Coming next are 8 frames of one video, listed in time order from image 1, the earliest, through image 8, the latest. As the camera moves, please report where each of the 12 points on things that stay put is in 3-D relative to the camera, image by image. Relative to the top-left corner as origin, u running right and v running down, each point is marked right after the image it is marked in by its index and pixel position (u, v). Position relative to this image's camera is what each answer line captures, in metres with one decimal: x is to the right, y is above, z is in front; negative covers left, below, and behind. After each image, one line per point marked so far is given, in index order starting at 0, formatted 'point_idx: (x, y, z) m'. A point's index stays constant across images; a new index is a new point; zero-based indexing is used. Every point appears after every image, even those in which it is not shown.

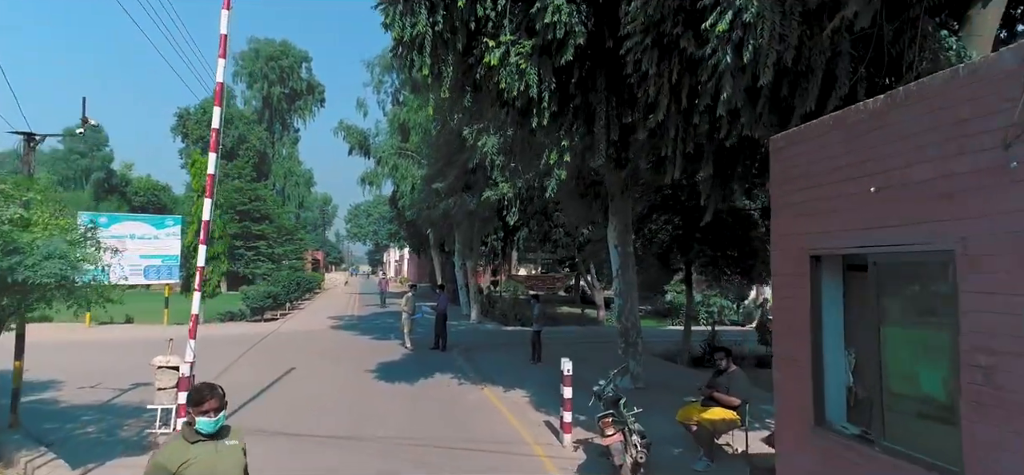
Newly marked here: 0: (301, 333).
0: (-6.7, -3.1, +17.0) m
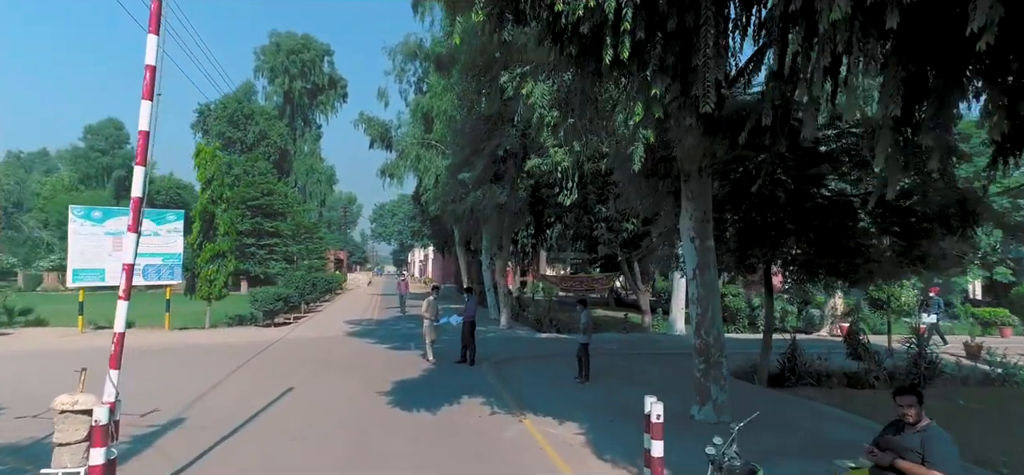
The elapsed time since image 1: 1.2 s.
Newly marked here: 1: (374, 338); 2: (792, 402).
0: (-5.7, -2.9, +15.3) m
1: (-3.9, -2.9, +15.3) m
2: (+4.6, -2.7, +8.8) m
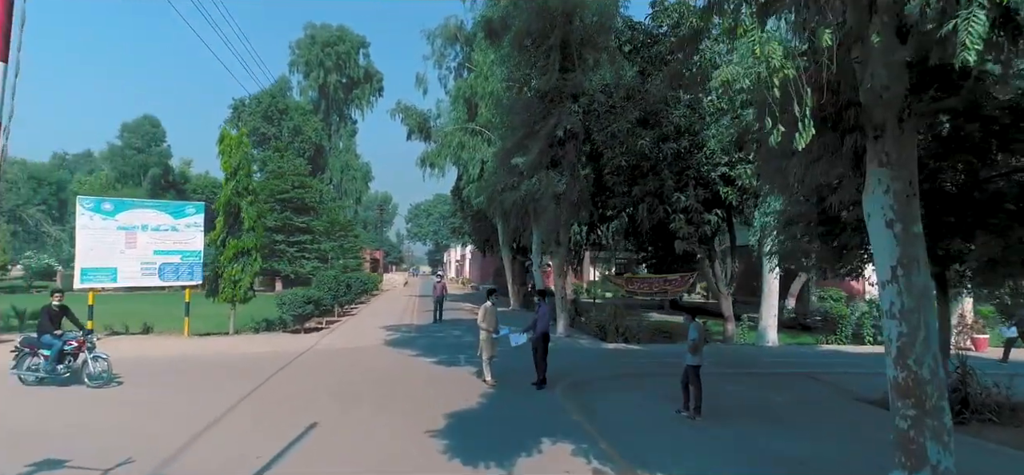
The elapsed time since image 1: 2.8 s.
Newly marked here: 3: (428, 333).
0: (-4.1, -2.8, +13.4) m
1: (-2.4, -2.7, +13.3) m
2: (+5.7, -2.5, +6.3) m
3: (-2.4, -2.8, +15.8) m
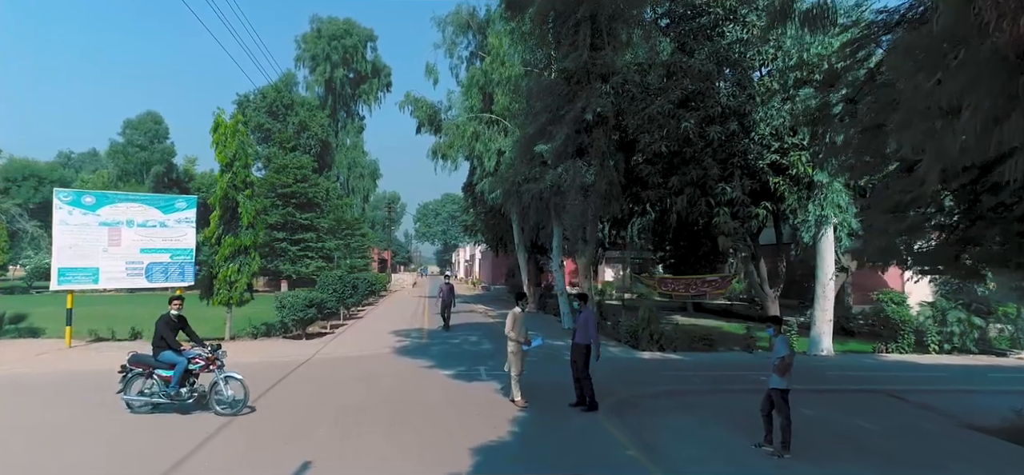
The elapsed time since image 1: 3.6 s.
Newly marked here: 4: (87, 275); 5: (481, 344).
0: (-3.6, -2.7, +12.1) m
1: (-1.8, -2.6, +11.9) m
2: (+6.1, -2.5, +4.8) m
3: (-1.9, -2.7, +14.4) m
4: (-9.8, -0.9, +12.3) m
5: (-0.8, -2.7, +13.5) m
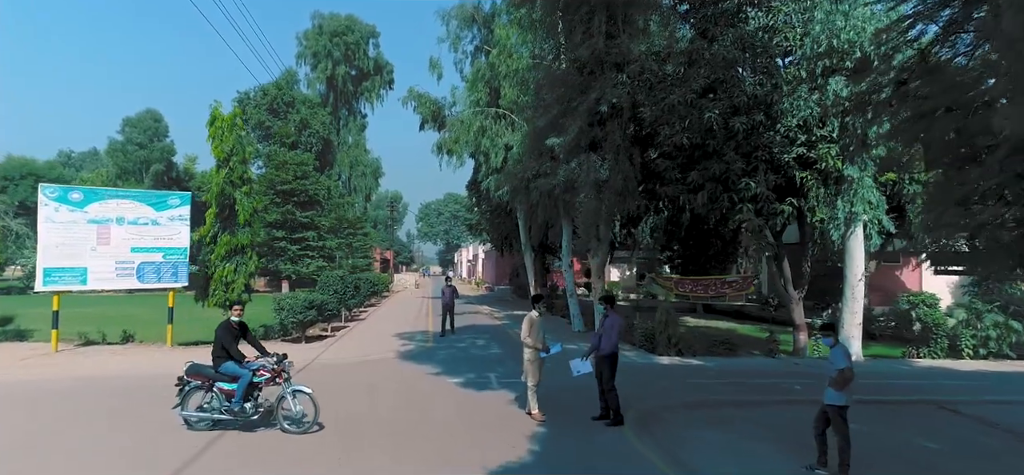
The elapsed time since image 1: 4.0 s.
0: (-3.4, -2.7, +11.4) m
1: (-1.6, -2.6, +11.3) m
2: (+6.3, -2.4, +4.1) m
3: (-1.6, -2.7, +13.8) m
4: (-9.5, -0.8, +11.7) m
5: (-0.5, -2.6, +12.8) m
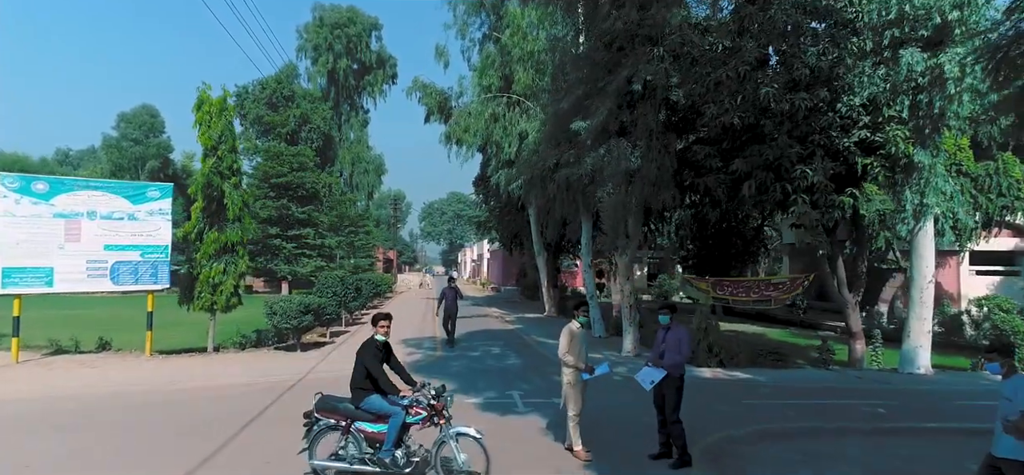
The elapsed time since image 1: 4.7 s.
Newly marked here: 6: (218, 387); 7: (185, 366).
0: (-3.0, -2.6, +10.0) m
1: (-1.2, -2.5, +9.9) m
2: (+6.7, -2.3, +2.7) m
3: (-1.2, -2.6, +12.4) m
4: (-9.1, -0.8, +10.4) m
5: (-0.1, -2.6, +11.5) m
6: (-5.1, -2.7, +9.4) m
7: (-6.6, -2.6, +10.8) m
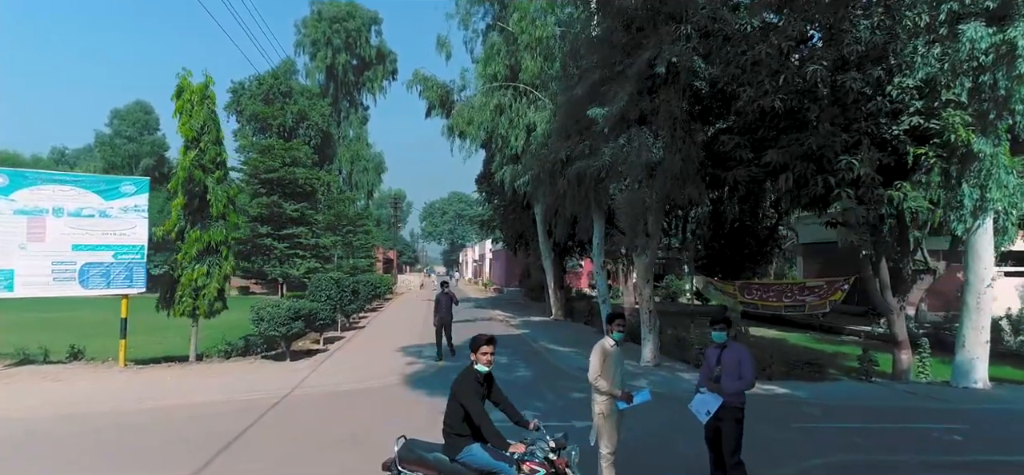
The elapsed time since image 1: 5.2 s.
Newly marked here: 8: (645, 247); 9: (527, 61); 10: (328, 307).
0: (-2.8, -2.6, +9.0) m
1: (-1.0, -2.5, +8.9) m
2: (+6.9, -2.3, +1.6) m
3: (-1.0, -2.6, +11.4) m
4: (-8.9, -0.7, +9.4) m
5: (+0.1, -2.5, +10.4) m
6: (-4.9, -2.6, +8.4) m
7: (-6.4, -2.6, +9.8) m
8: (+2.9, -0.2, +11.7) m
9: (+0.4, +5.0, +15.1) m
10: (-4.9, -1.8, +14.3) m
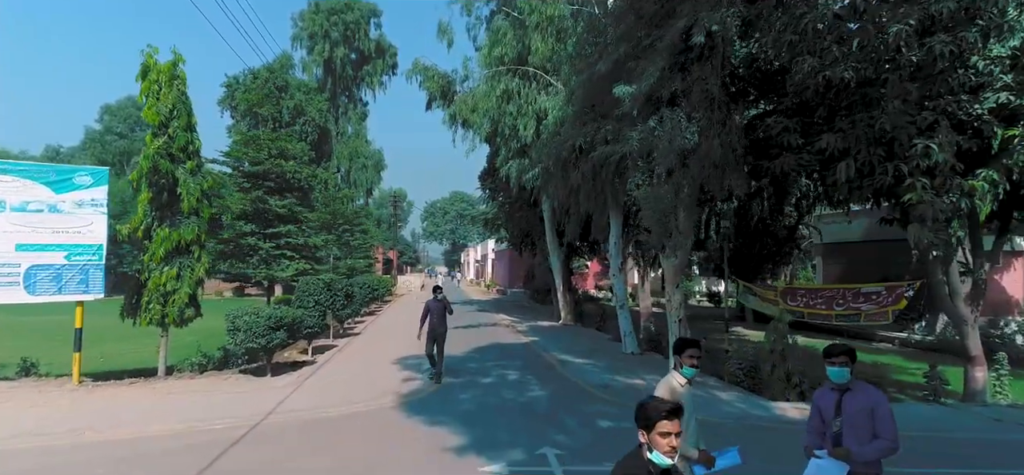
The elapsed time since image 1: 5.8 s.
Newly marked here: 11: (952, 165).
0: (-2.6, -2.6, +7.7) m
1: (-0.8, -2.5, +7.5) m
2: (+7.1, -2.3, +0.3) m
3: (-0.8, -2.6, +10.1) m
4: (-8.7, -0.7, +8.0) m
5: (+0.3, -2.5, +9.1) m
6: (-4.7, -2.6, +7.1) m
7: (-6.2, -2.6, +8.5) m
8: (+3.1, -0.2, +10.4) m
9: (+0.6, +5.0, +13.8) m
10: (-4.7, -1.8, +13.0) m
11: (+6.0, +1.0, +7.4) m
